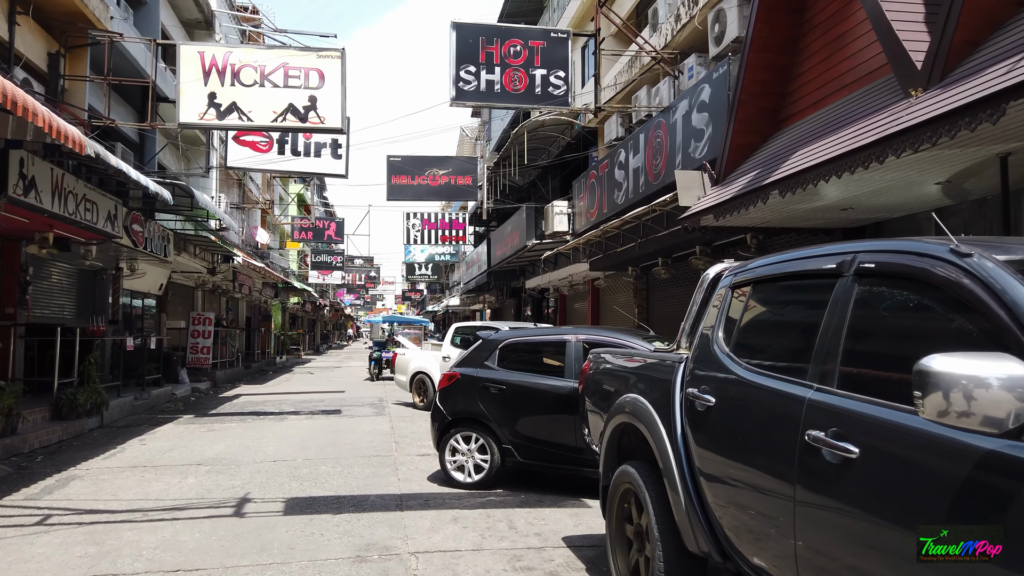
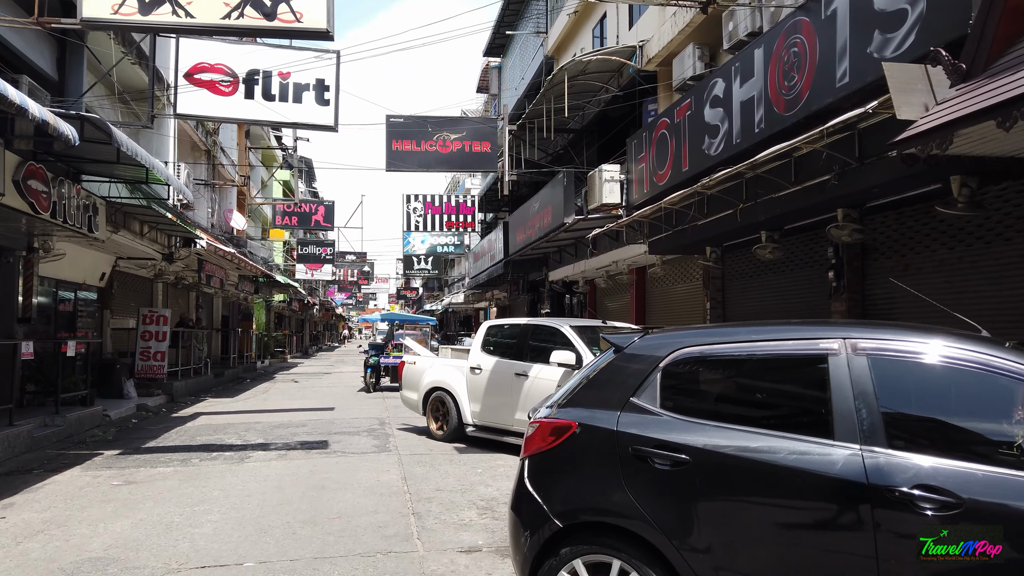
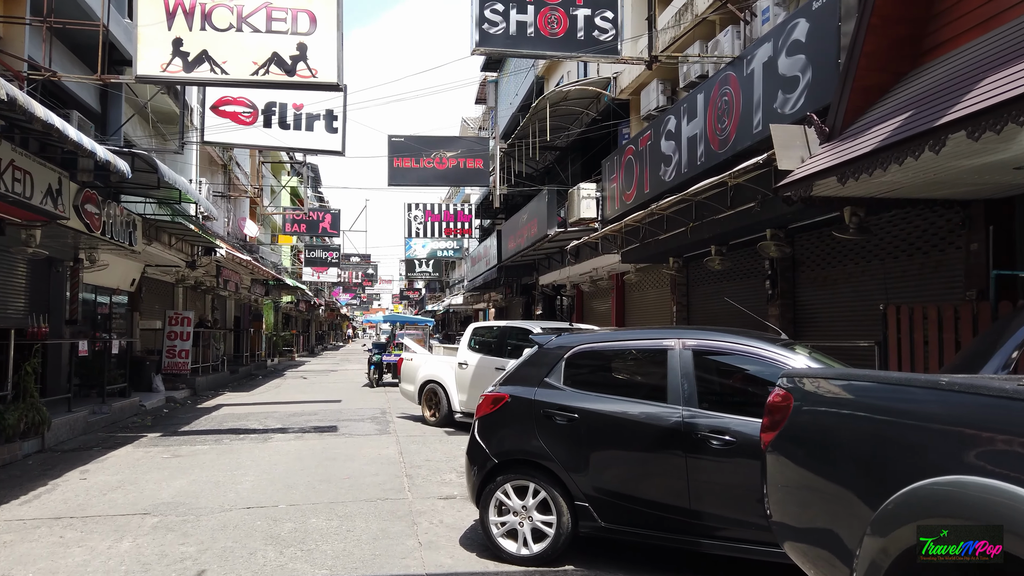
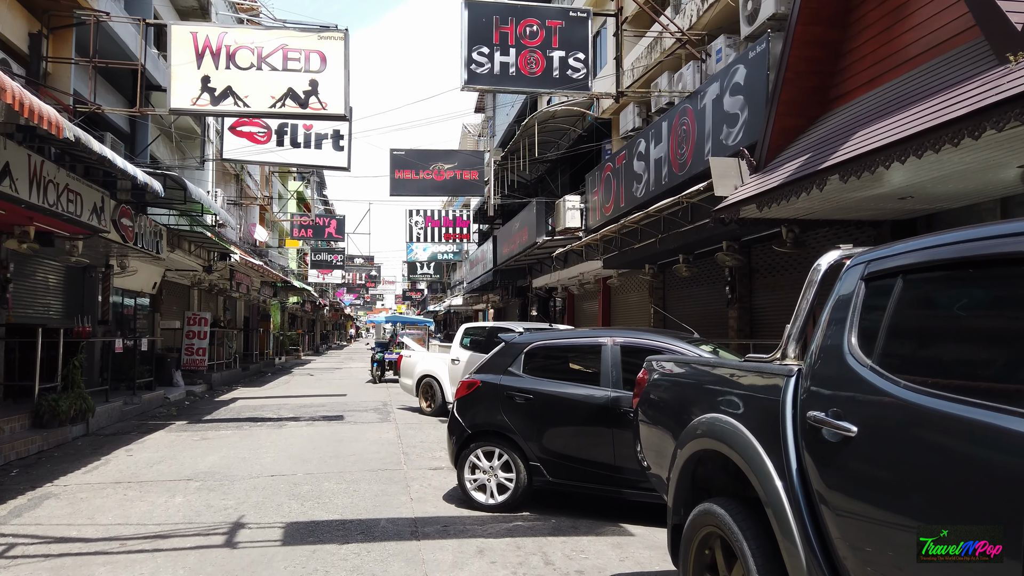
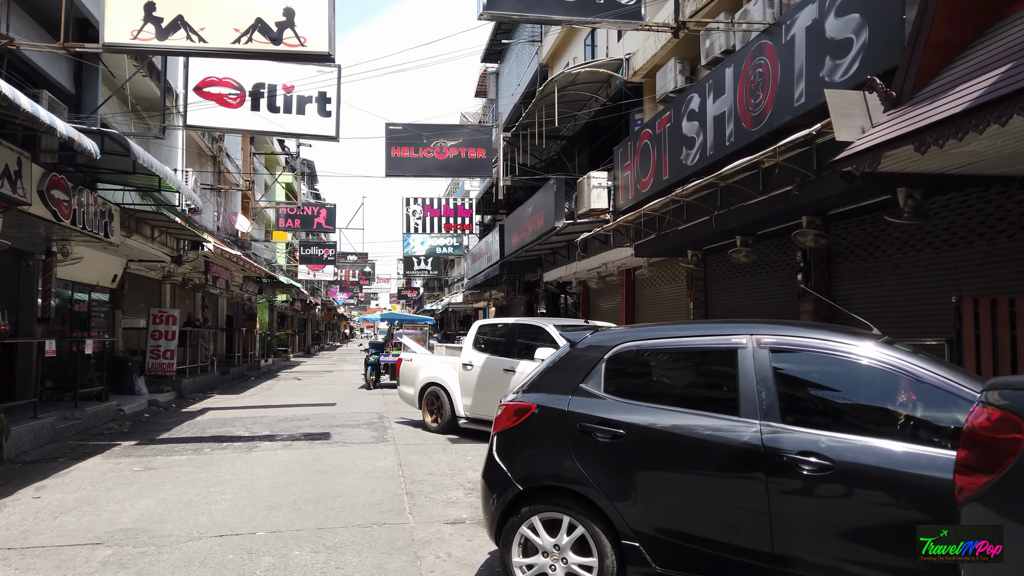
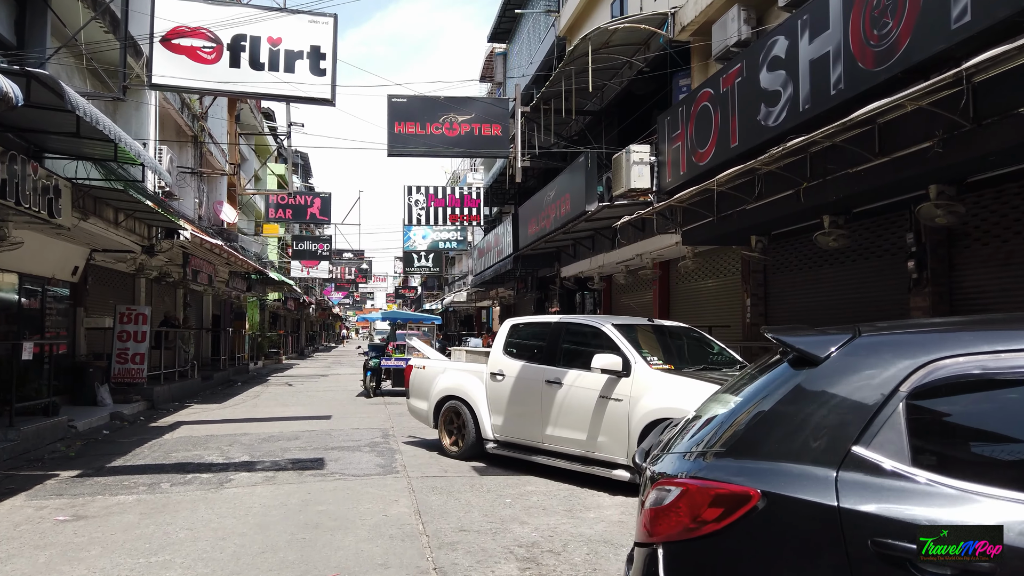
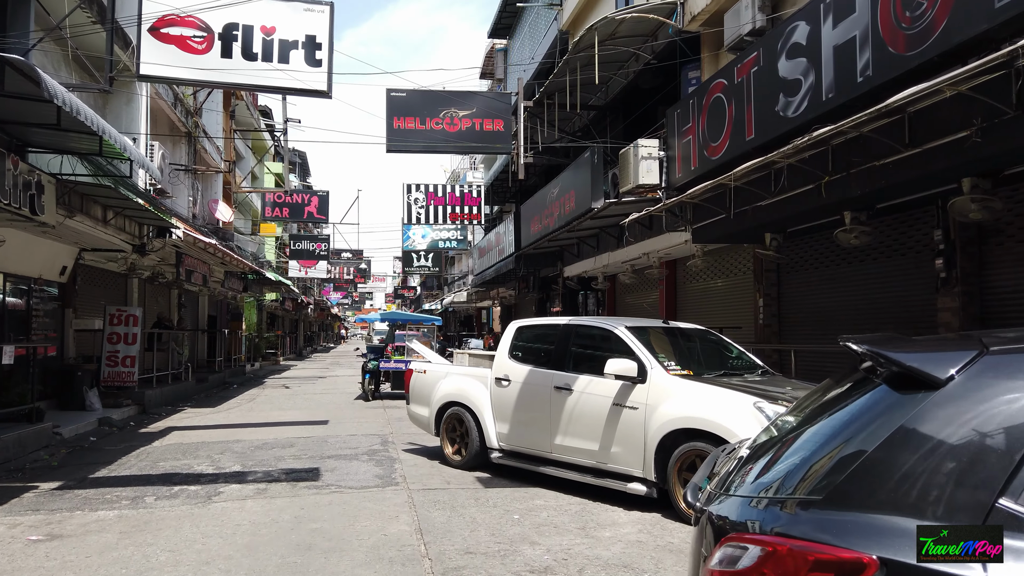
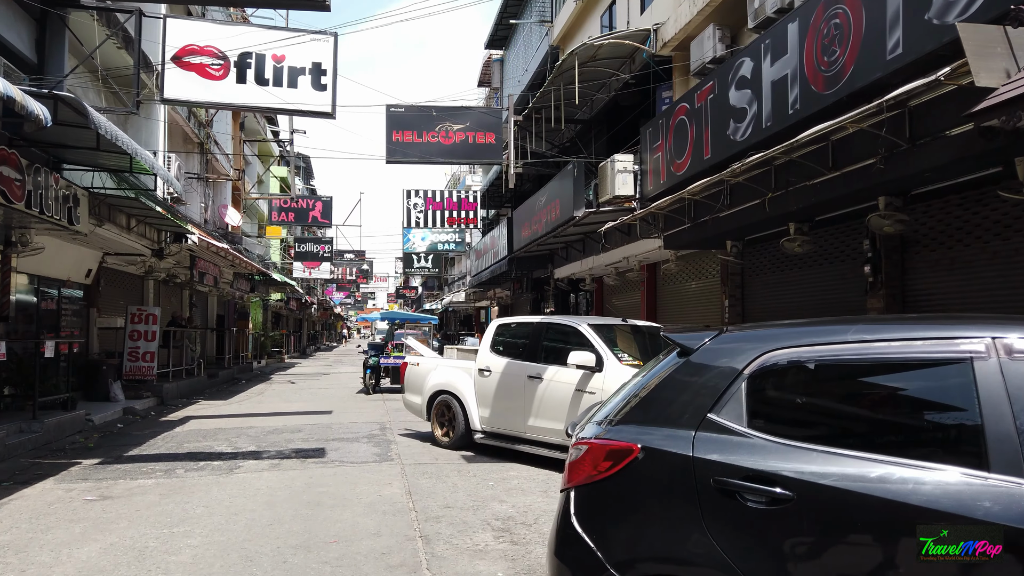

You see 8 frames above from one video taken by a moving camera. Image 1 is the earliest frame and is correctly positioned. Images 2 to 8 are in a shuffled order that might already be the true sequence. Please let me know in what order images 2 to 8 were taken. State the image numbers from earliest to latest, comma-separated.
4, 3, 5, 2, 8, 6, 7
